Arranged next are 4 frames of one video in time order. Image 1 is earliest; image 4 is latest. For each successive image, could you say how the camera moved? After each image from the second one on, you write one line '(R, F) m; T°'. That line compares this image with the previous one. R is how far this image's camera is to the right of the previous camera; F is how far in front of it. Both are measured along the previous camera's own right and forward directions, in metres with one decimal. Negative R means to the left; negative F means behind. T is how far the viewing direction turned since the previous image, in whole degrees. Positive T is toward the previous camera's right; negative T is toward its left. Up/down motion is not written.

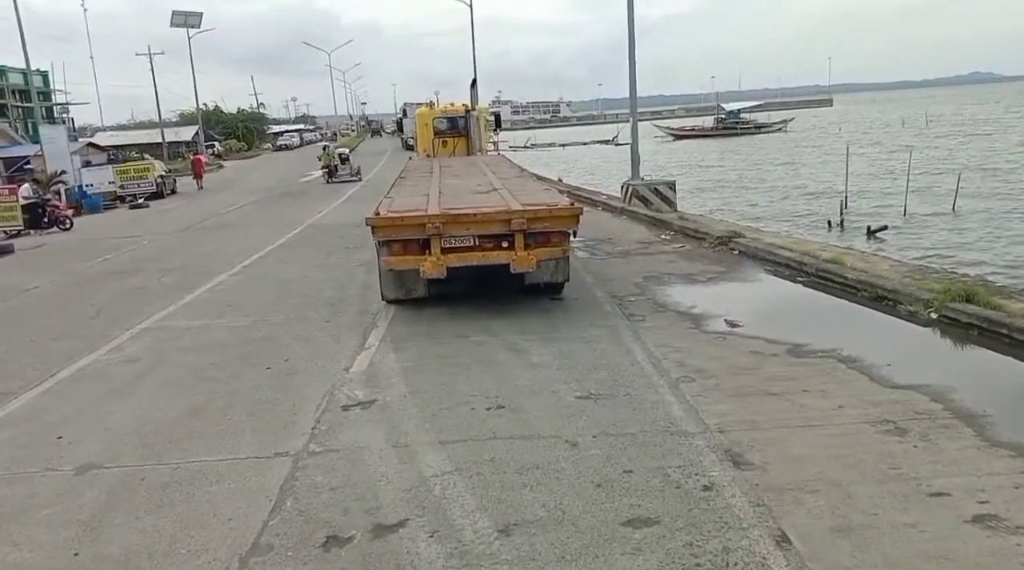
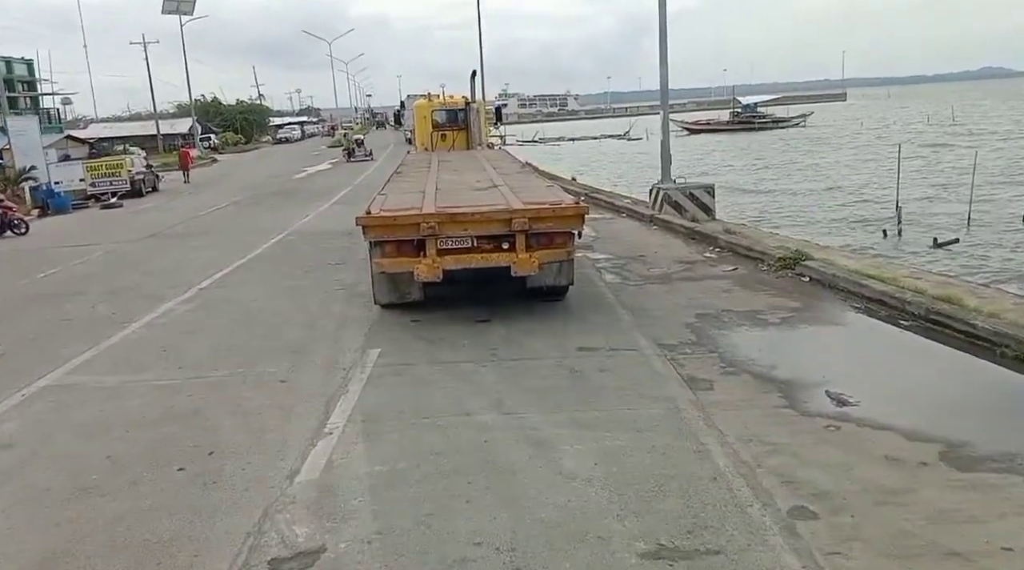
(-0.1, +2.4) m; 0°
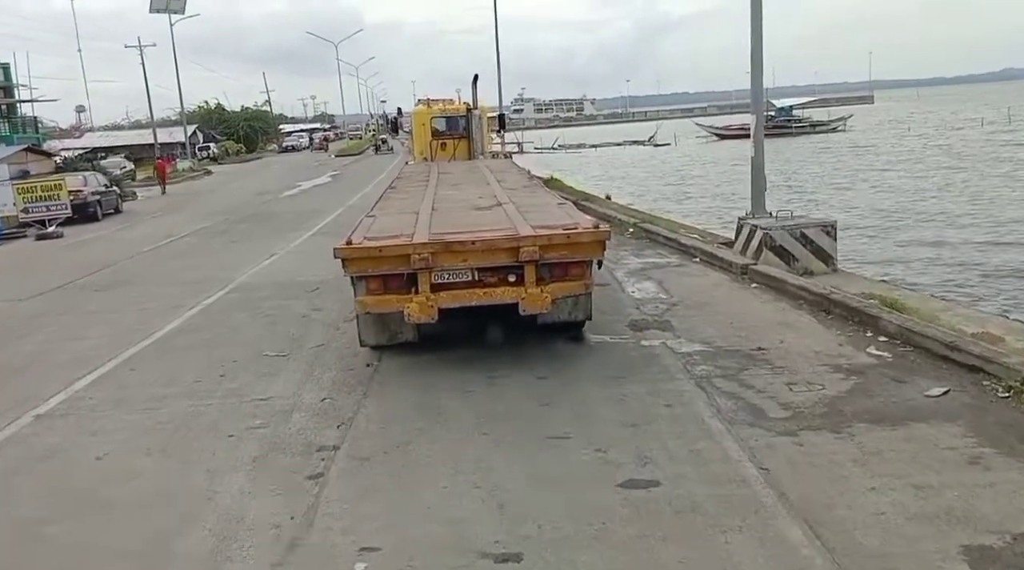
(-0.2, +4.7) m; -1°
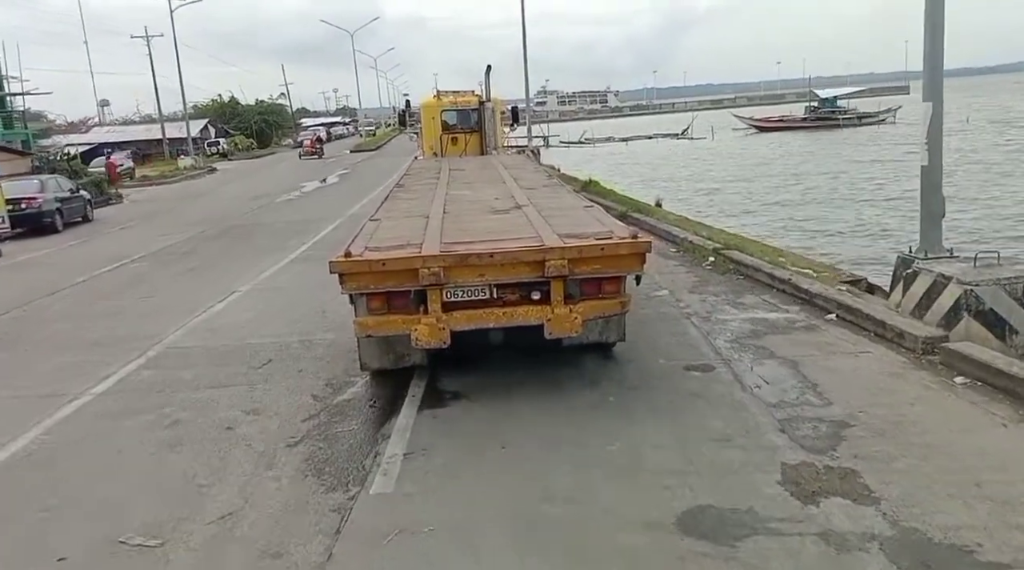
(-0.2, +3.9) m; -1°
